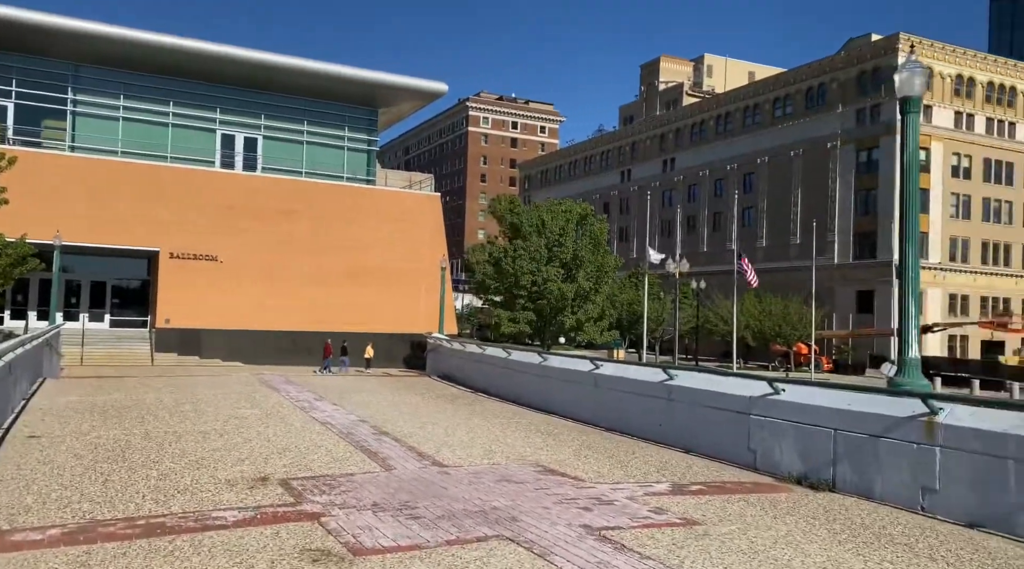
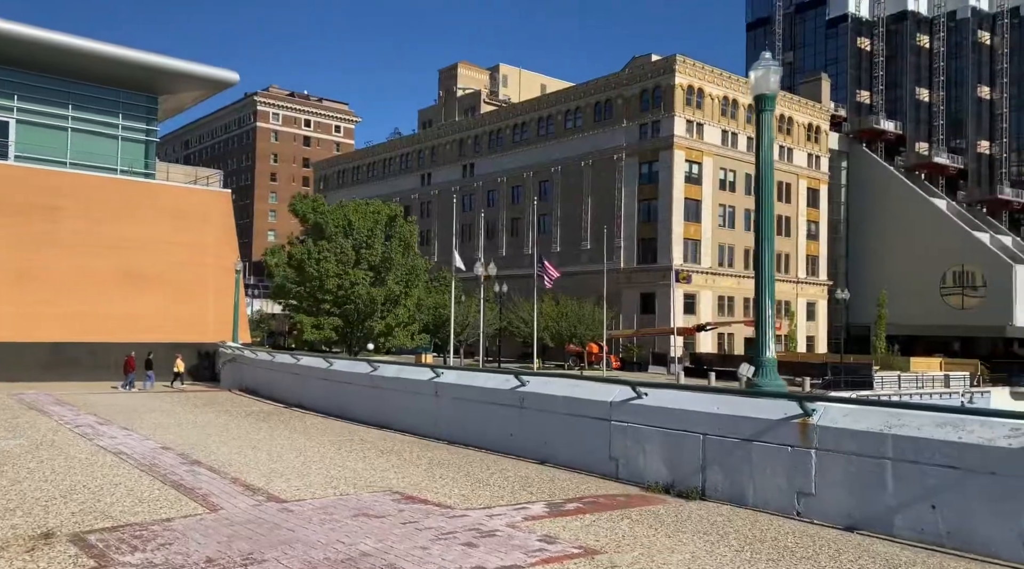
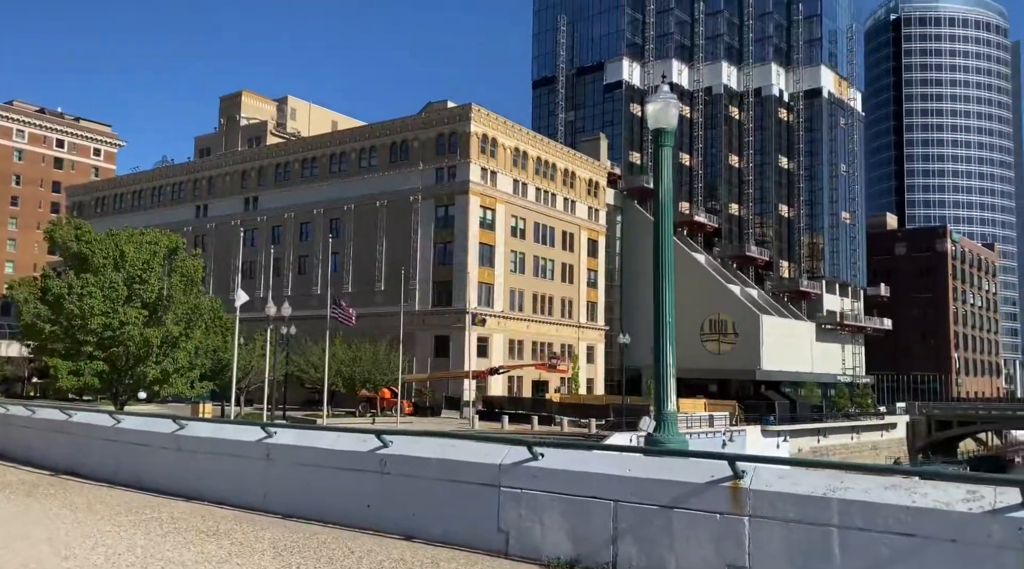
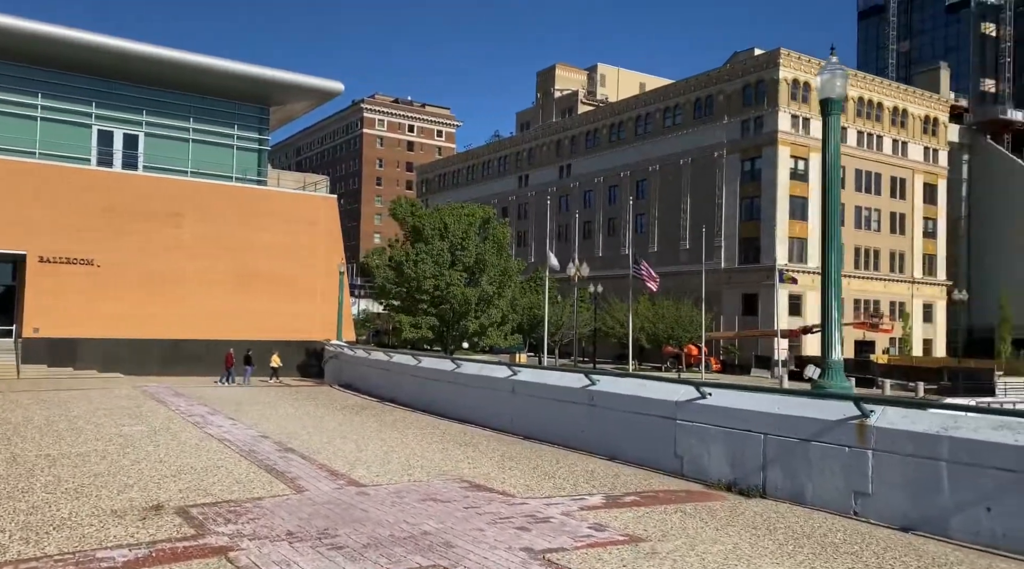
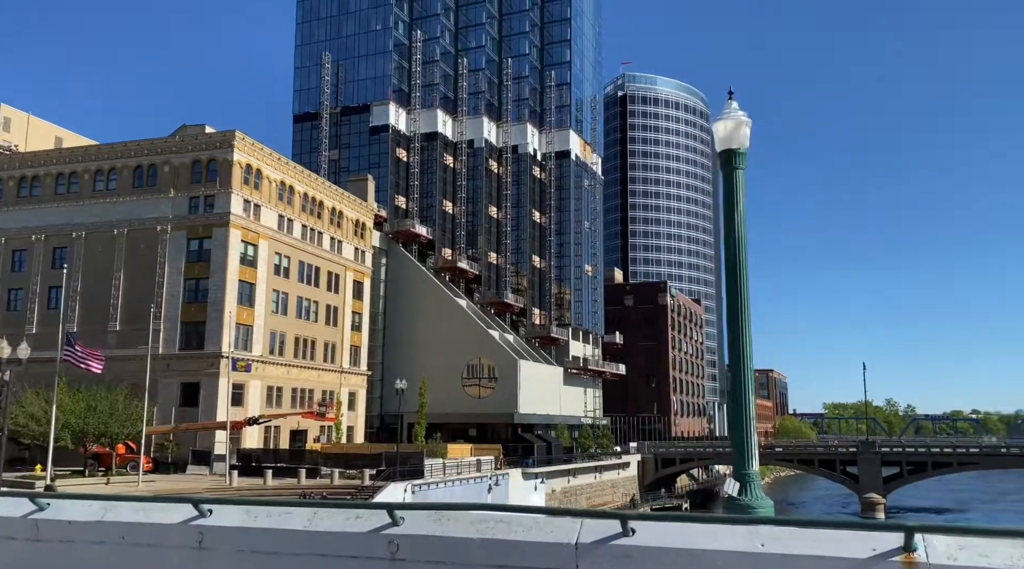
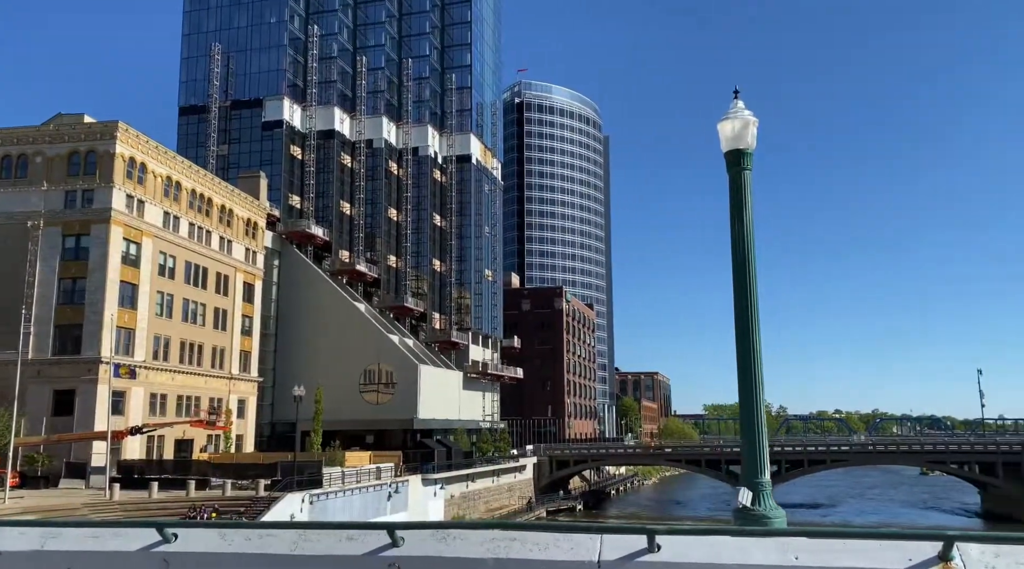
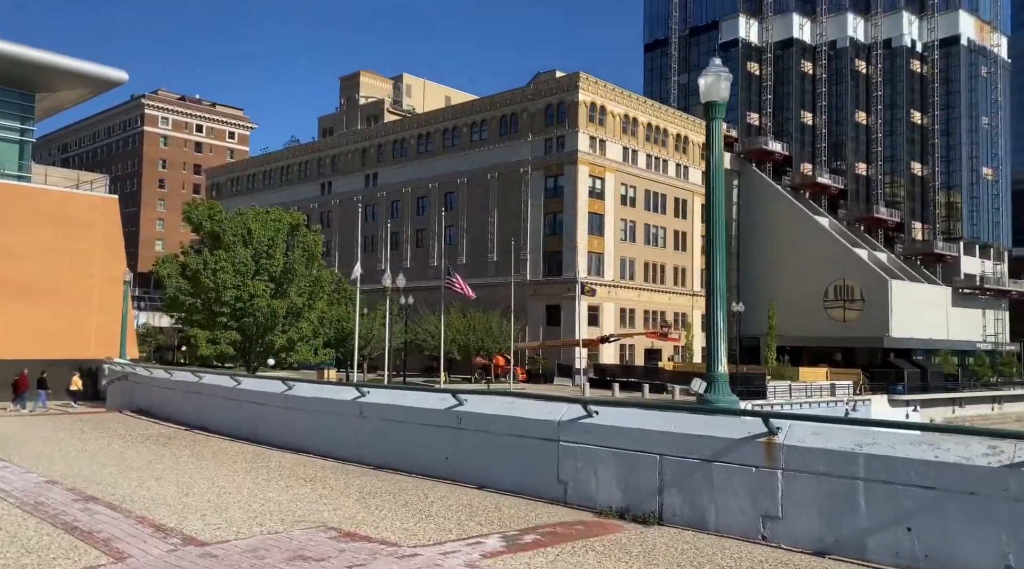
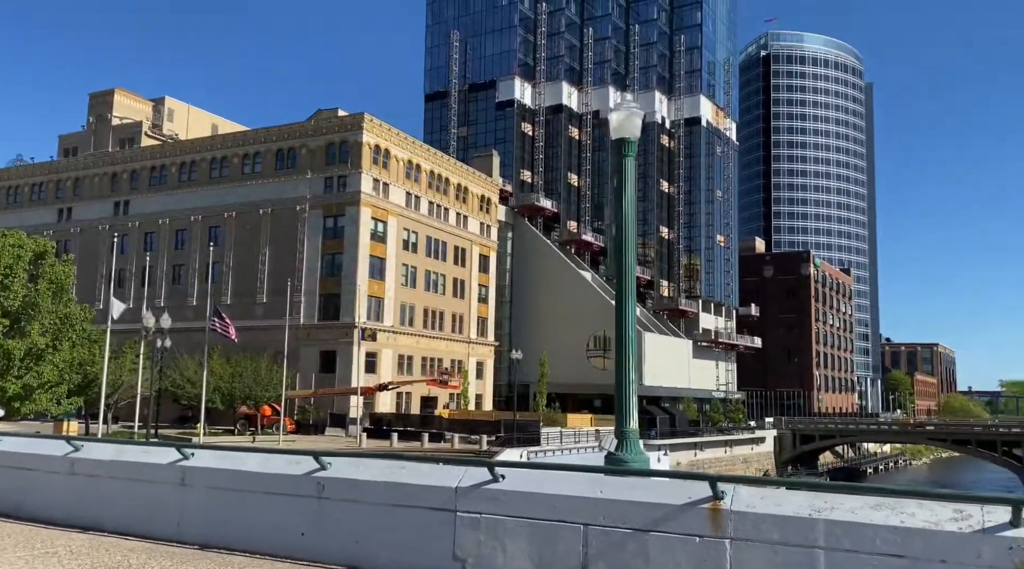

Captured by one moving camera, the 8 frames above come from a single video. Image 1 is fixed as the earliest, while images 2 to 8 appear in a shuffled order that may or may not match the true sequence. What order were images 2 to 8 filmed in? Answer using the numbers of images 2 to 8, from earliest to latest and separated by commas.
4, 2, 7, 3, 8, 5, 6
